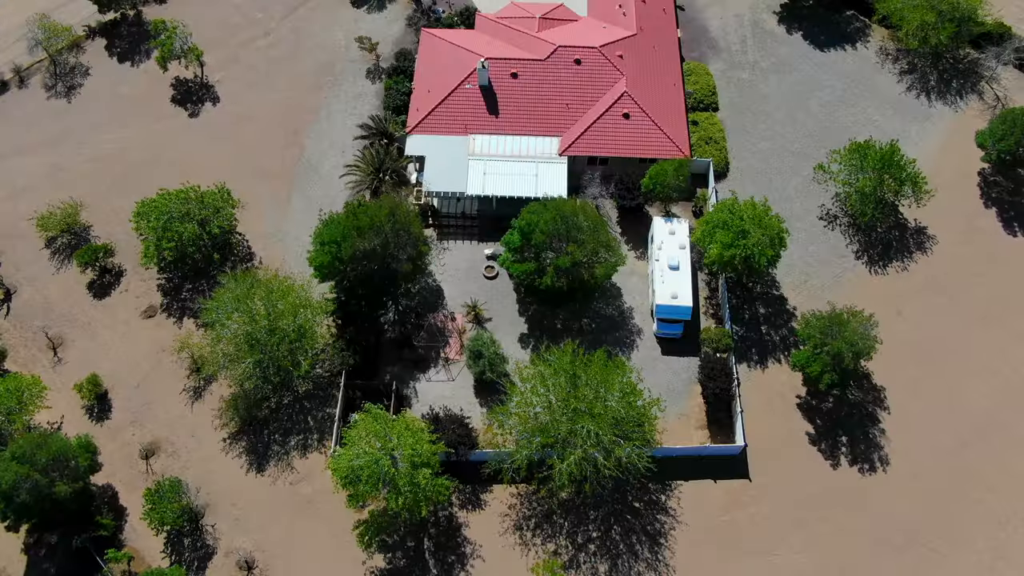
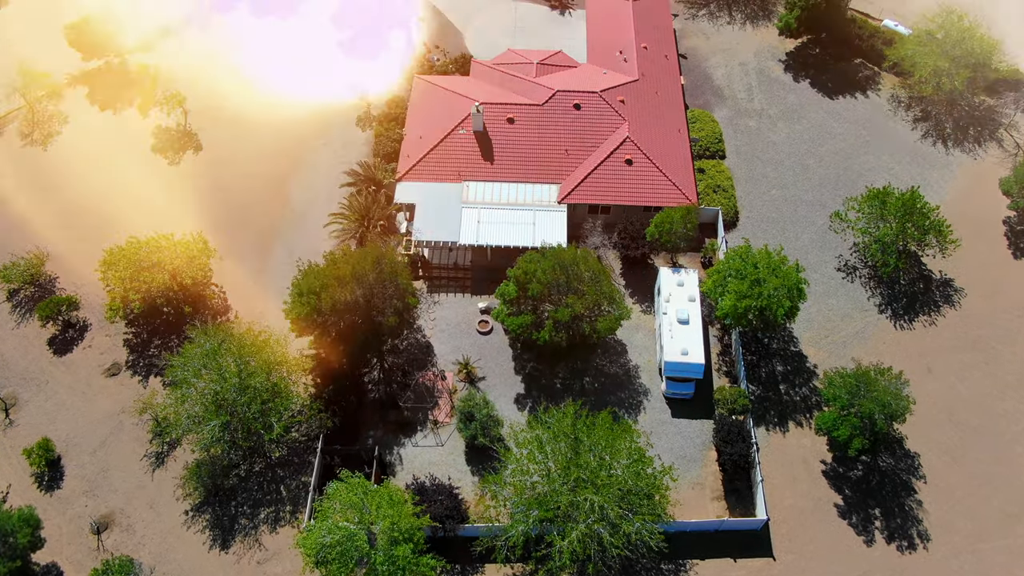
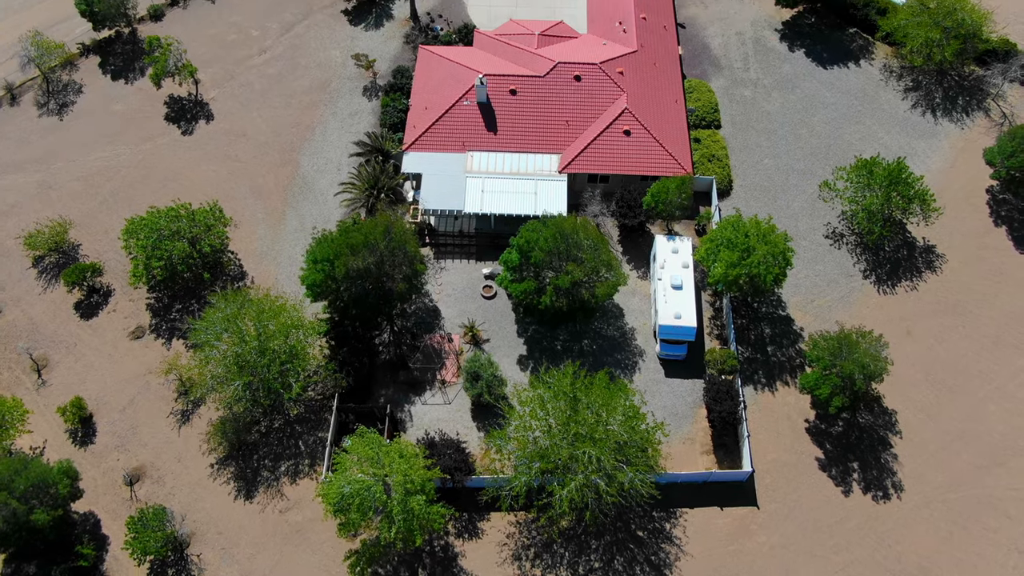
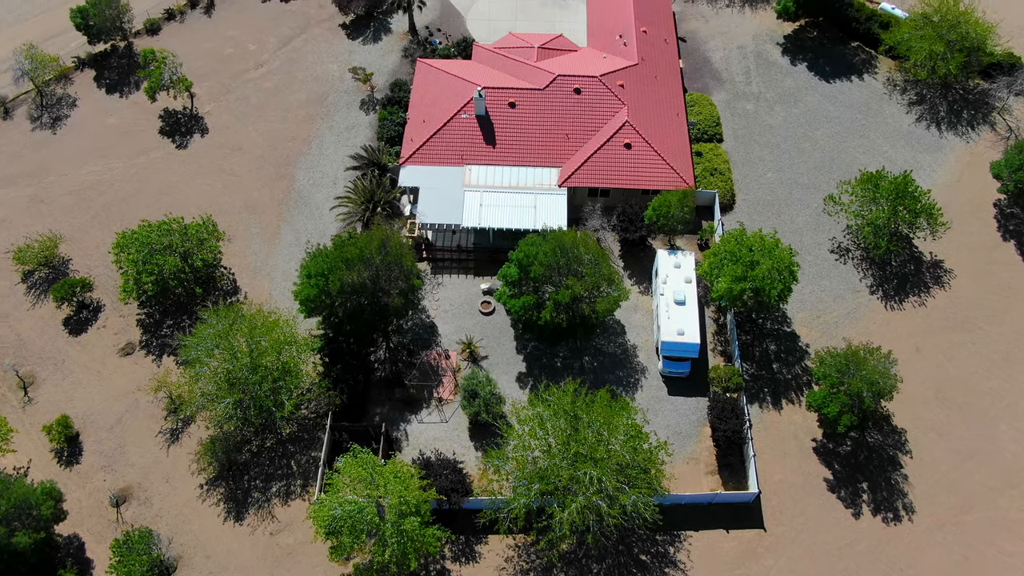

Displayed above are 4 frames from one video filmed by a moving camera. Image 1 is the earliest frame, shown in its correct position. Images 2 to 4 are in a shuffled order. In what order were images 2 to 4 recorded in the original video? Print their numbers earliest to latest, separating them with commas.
3, 4, 2
